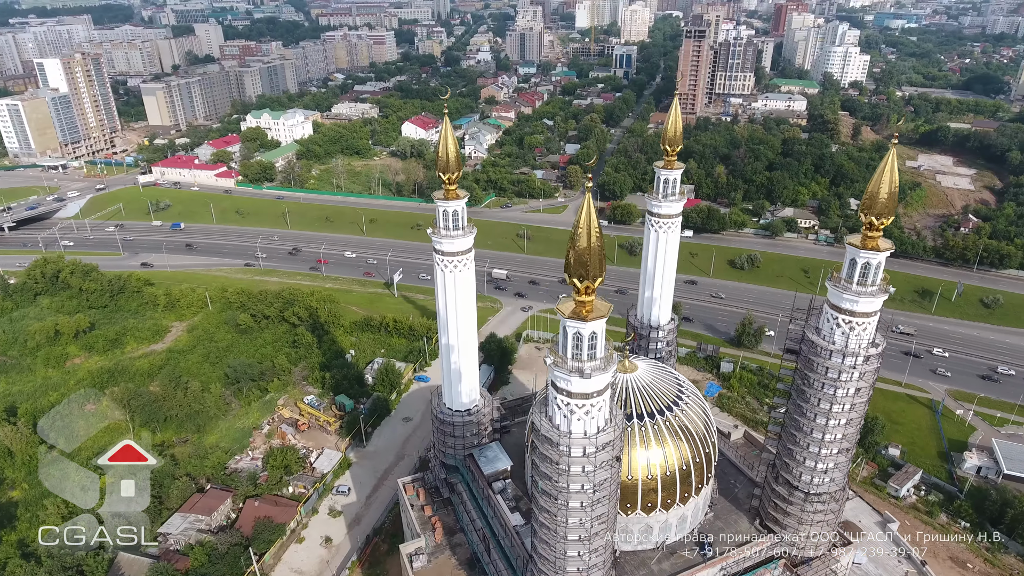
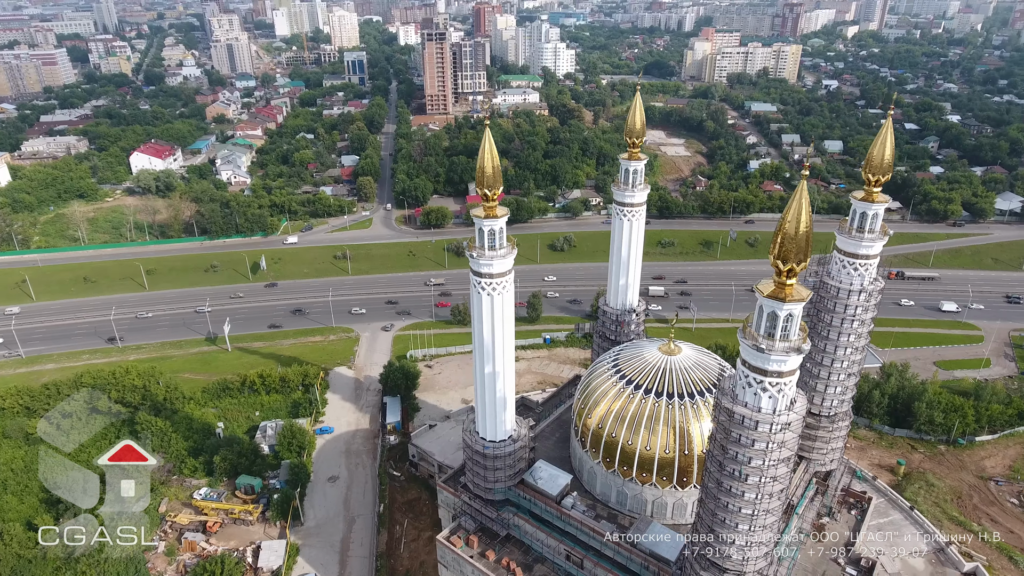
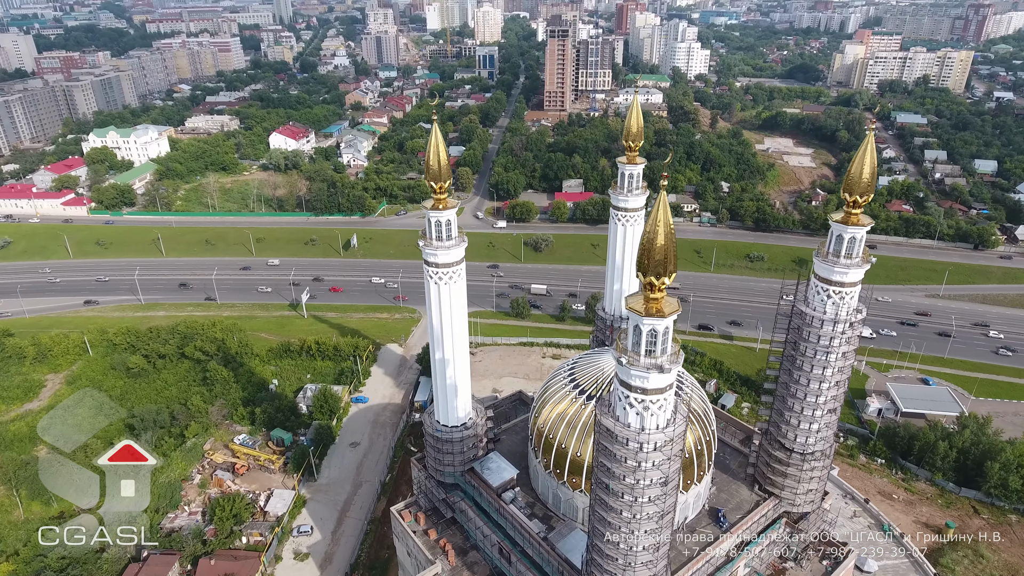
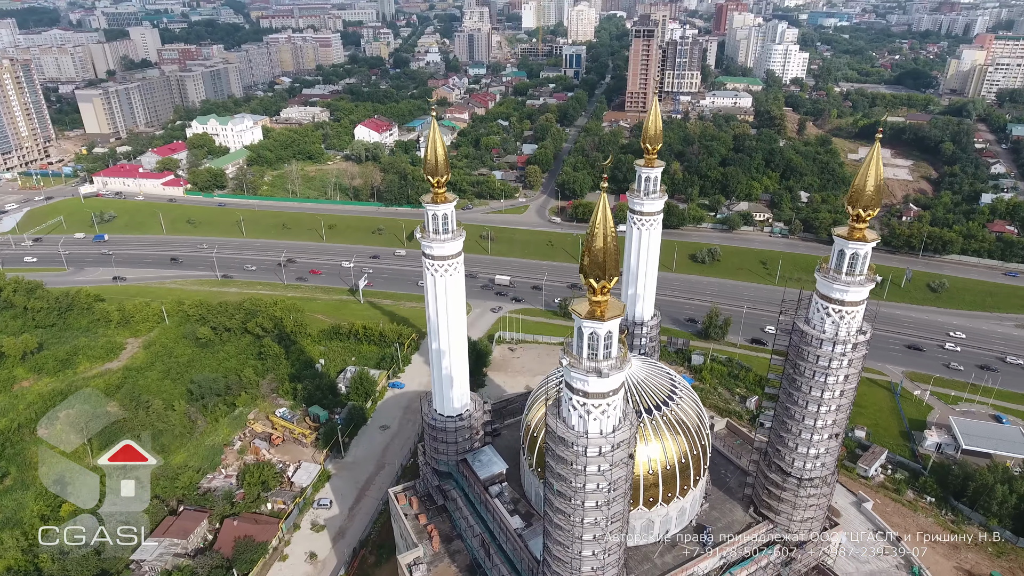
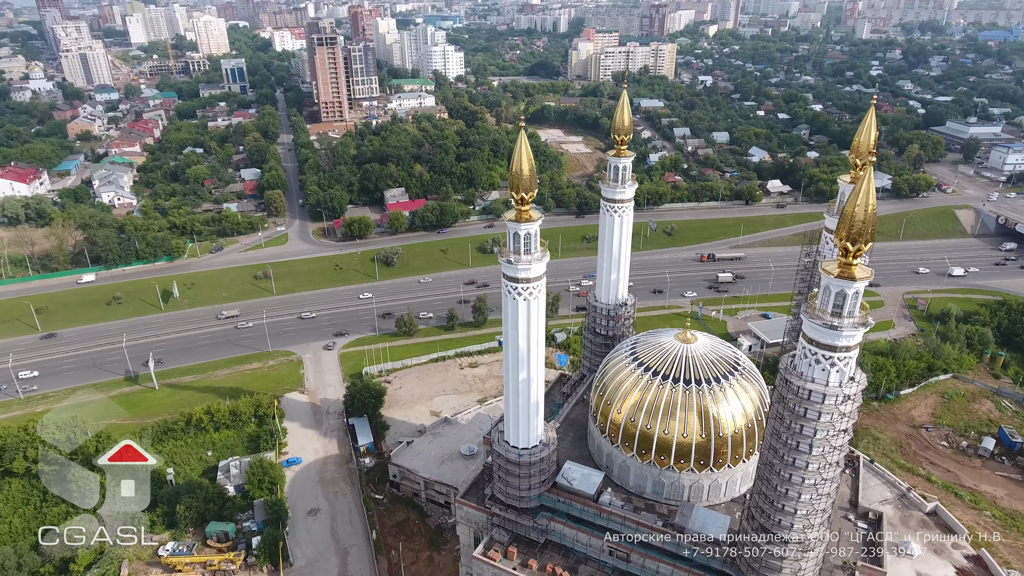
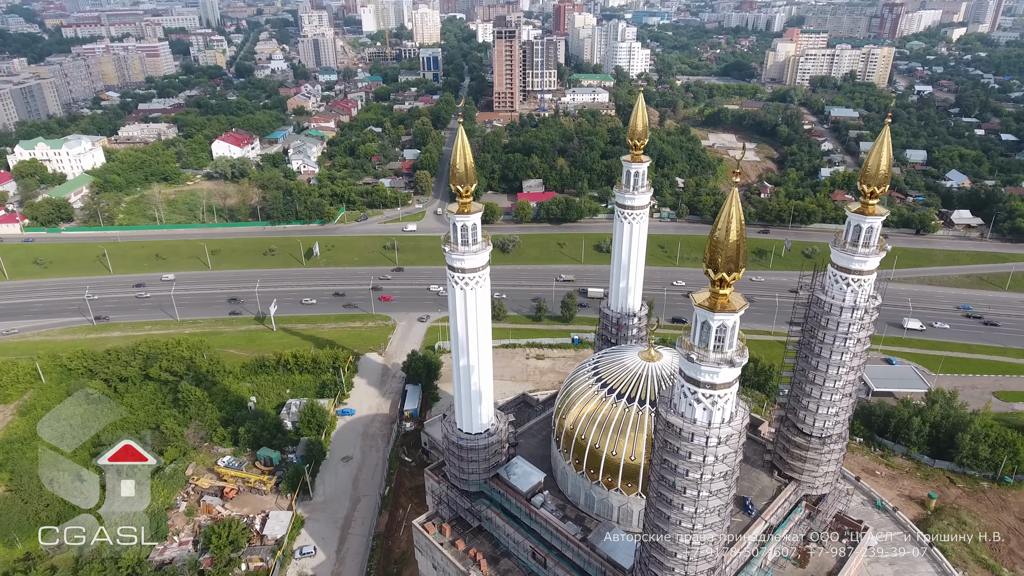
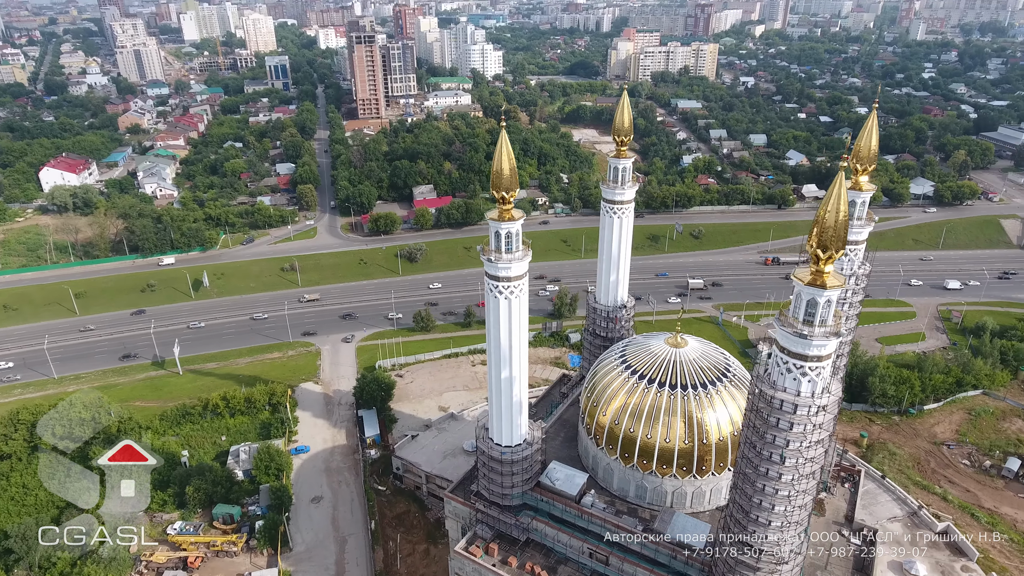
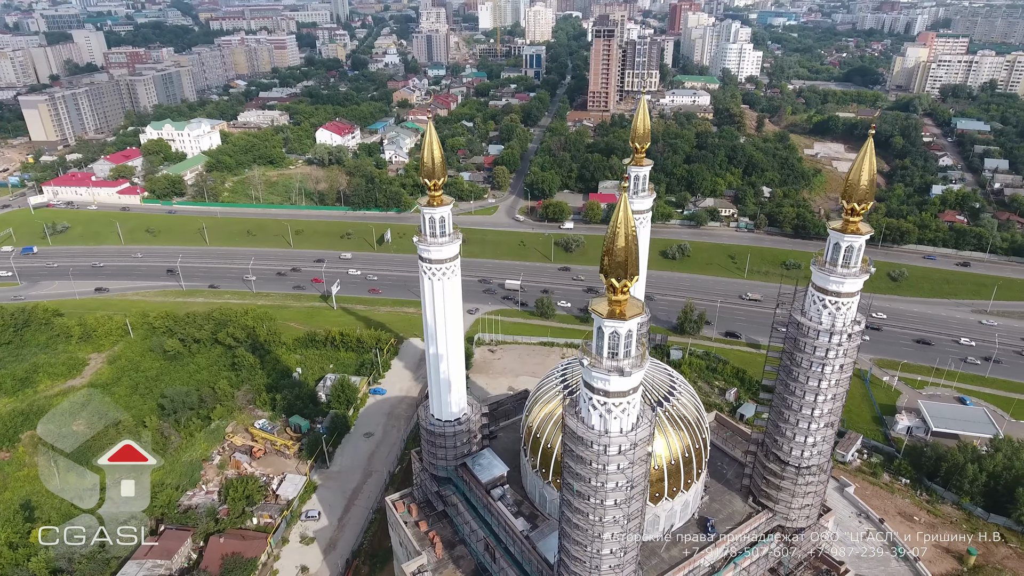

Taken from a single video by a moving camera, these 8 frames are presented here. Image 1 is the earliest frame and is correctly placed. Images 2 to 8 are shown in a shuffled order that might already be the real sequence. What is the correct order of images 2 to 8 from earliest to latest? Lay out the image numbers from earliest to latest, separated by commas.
4, 8, 3, 6, 2, 7, 5
